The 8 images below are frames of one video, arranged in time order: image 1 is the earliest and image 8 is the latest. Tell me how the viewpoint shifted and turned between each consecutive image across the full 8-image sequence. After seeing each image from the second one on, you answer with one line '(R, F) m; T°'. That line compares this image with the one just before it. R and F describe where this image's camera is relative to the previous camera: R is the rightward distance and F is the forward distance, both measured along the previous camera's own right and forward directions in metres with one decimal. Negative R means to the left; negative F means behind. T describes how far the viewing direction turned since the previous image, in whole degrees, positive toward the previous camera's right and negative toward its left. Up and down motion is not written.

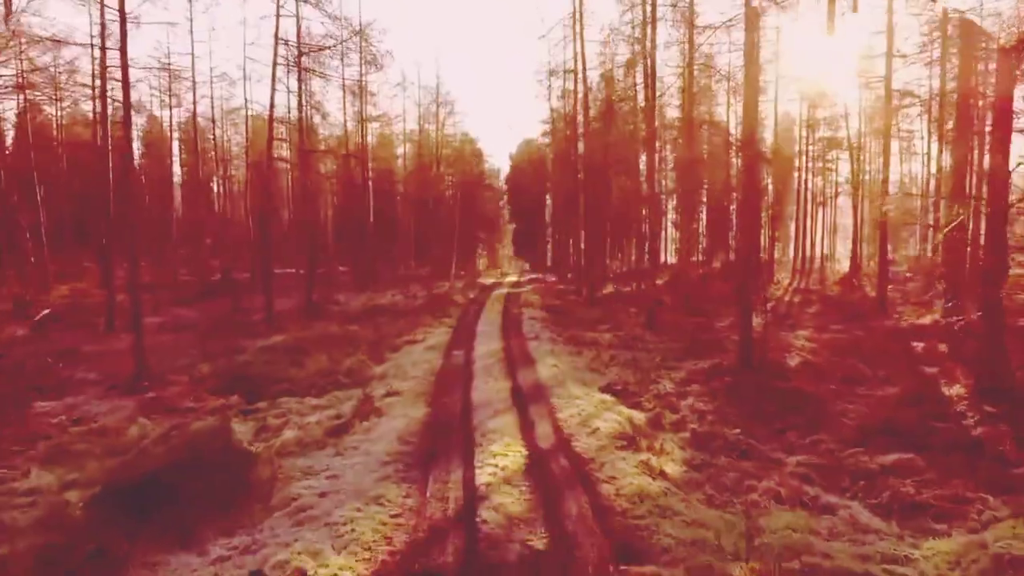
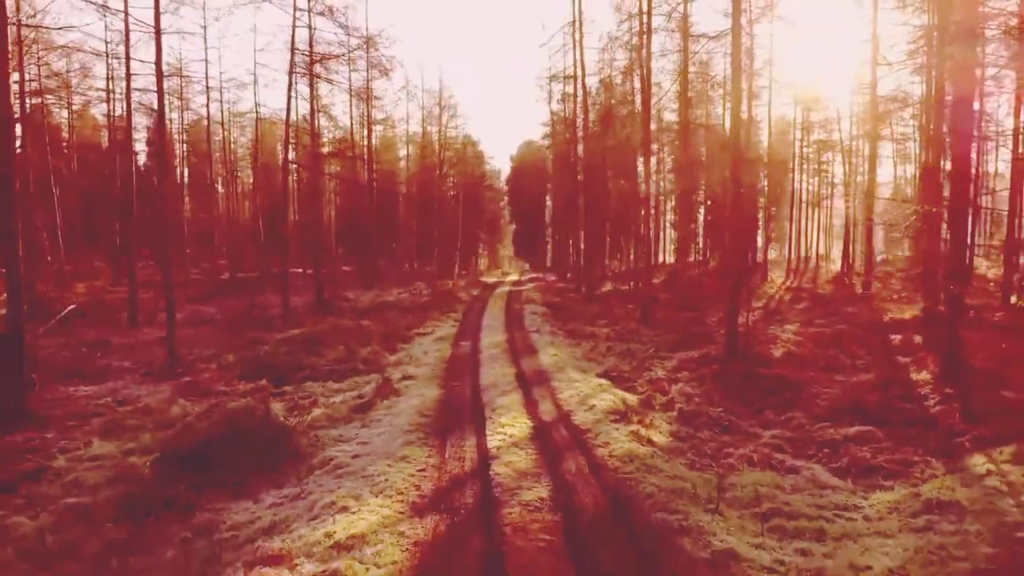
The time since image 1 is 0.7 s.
(-0.1, -0.9) m; 0°
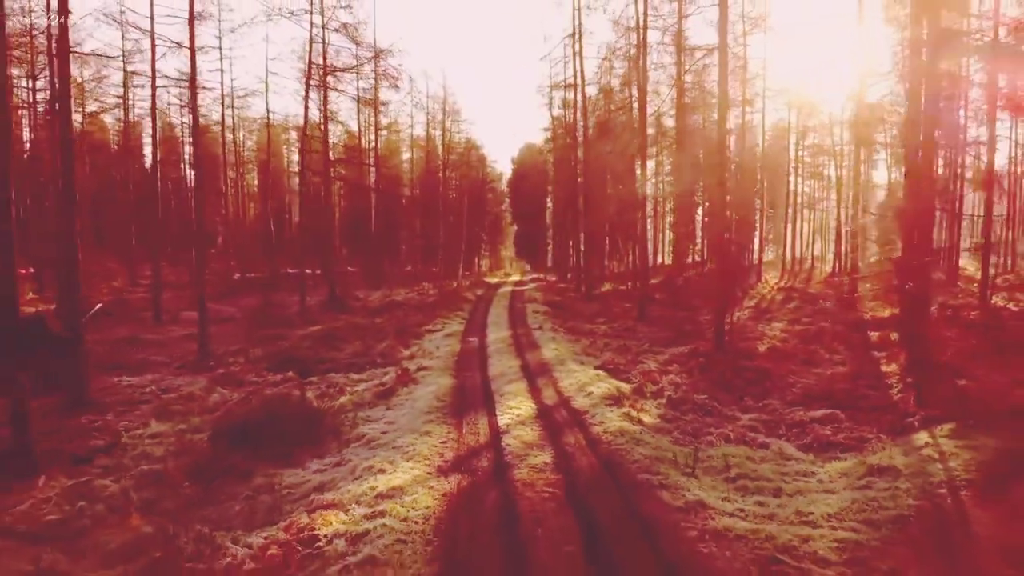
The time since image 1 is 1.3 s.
(-0.1, -1.1) m; 0°
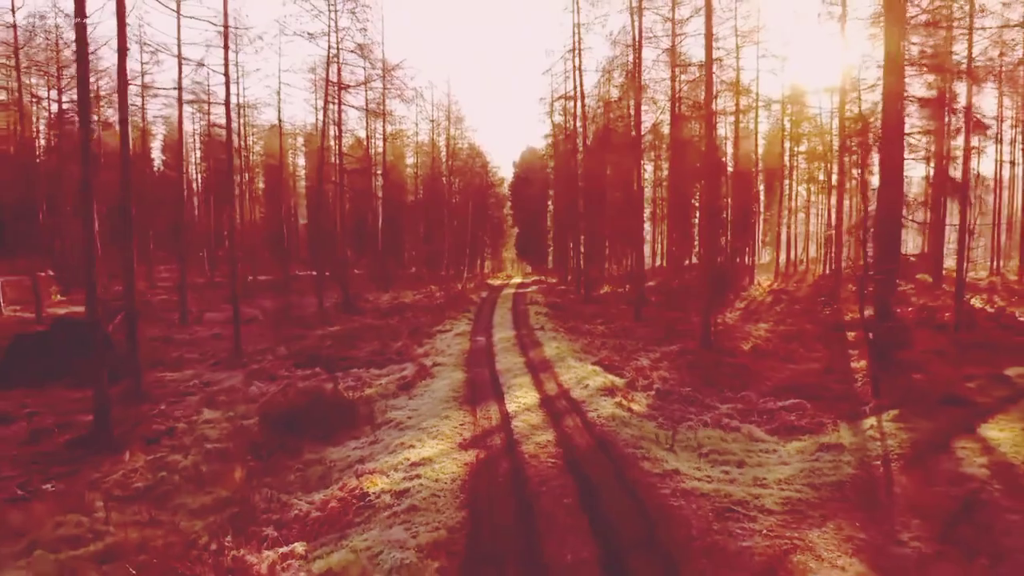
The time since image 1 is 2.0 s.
(-0.1, -1.3) m; 0°
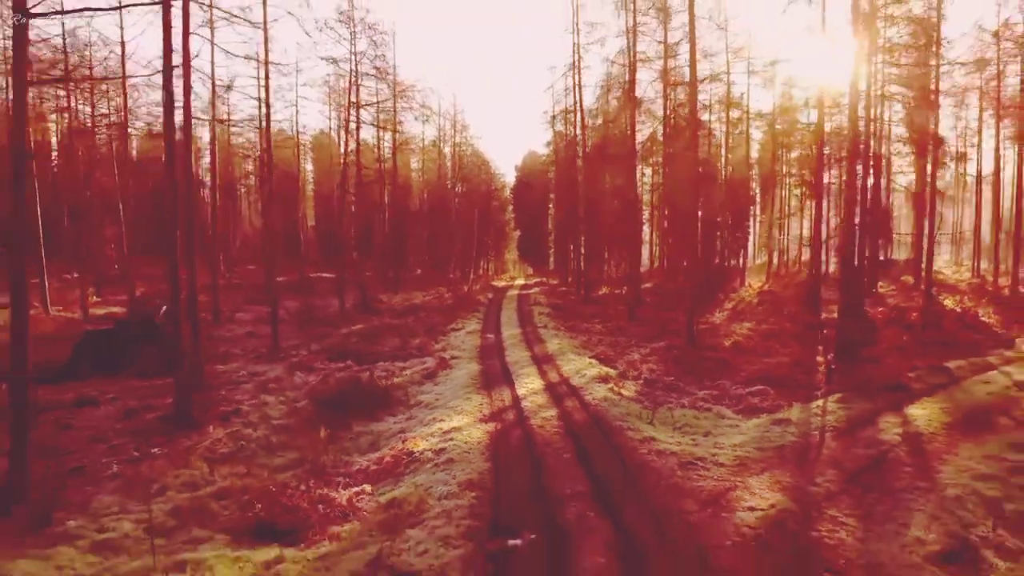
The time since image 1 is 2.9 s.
(-0.2, -1.9) m; 0°
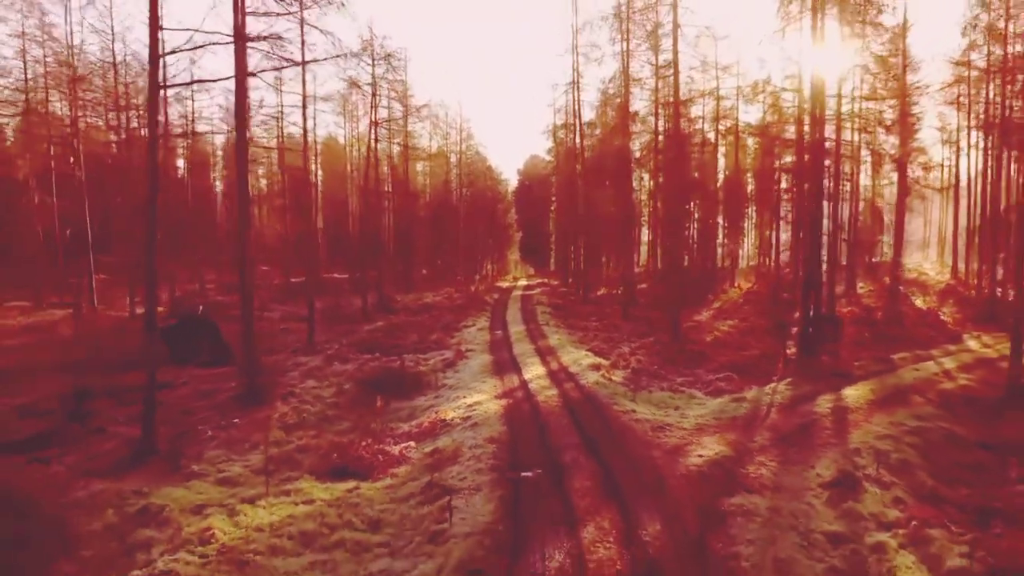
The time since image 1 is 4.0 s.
(-0.2, -2.4) m; 0°
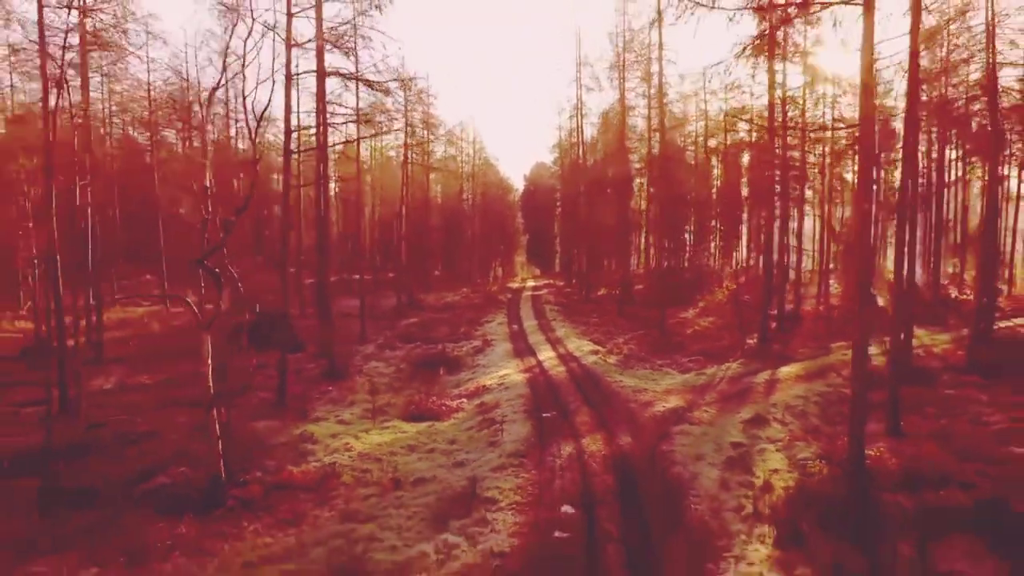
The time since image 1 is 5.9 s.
(-0.4, -4.2) m; 0°
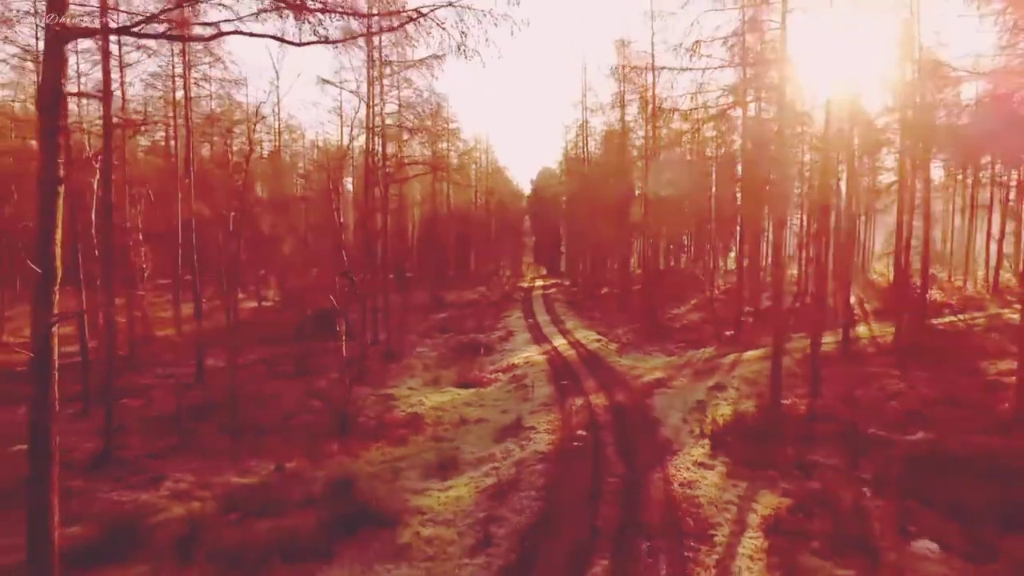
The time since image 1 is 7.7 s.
(-0.7, -4.5) m; 0°
